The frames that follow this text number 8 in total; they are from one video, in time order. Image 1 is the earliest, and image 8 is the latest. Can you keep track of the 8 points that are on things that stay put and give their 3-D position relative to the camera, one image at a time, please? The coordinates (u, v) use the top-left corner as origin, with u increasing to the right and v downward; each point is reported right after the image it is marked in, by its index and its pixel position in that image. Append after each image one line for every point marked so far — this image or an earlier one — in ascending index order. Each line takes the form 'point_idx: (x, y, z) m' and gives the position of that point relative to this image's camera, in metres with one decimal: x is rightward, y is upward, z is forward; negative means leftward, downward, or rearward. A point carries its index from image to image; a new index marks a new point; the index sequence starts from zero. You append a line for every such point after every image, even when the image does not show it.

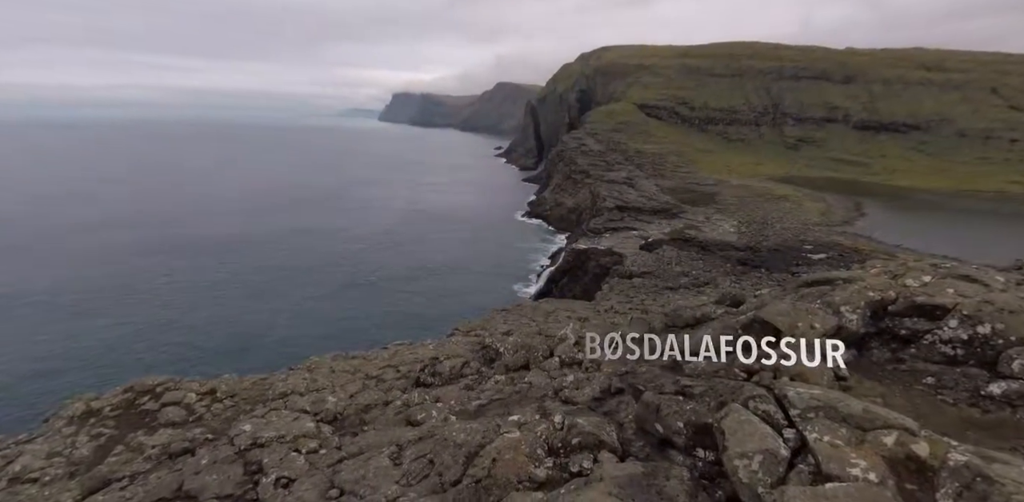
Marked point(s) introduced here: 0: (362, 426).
0: (-2.9, -3.5, +9.4) m
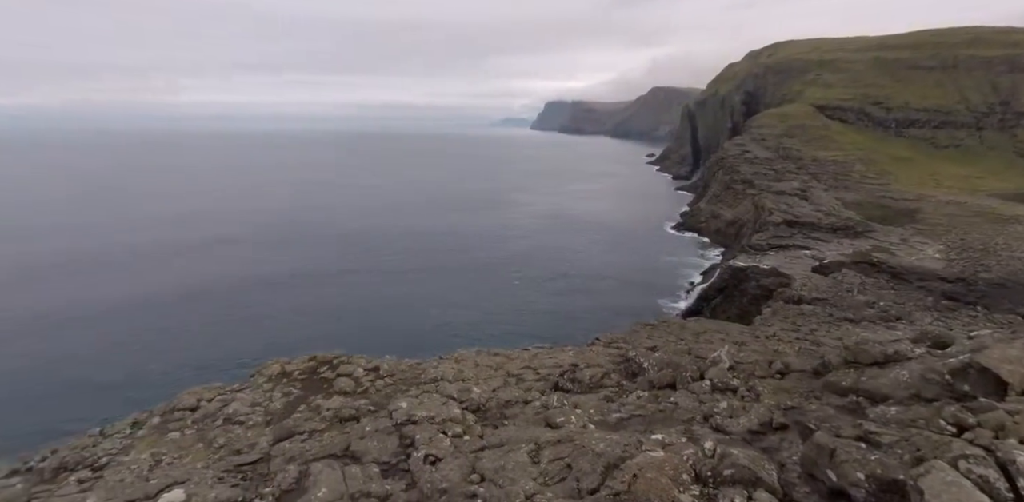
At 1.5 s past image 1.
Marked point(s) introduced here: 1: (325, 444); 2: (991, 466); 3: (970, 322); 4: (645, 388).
0: (-0.2, -3.4, +9.7) m
1: (-3.4, -3.5, +8.6) m
2: (+6.6, -2.9, +6.6) m
3: (+17.9, -2.8, +18.8) m
4: (+3.2, -3.3, +11.5) m
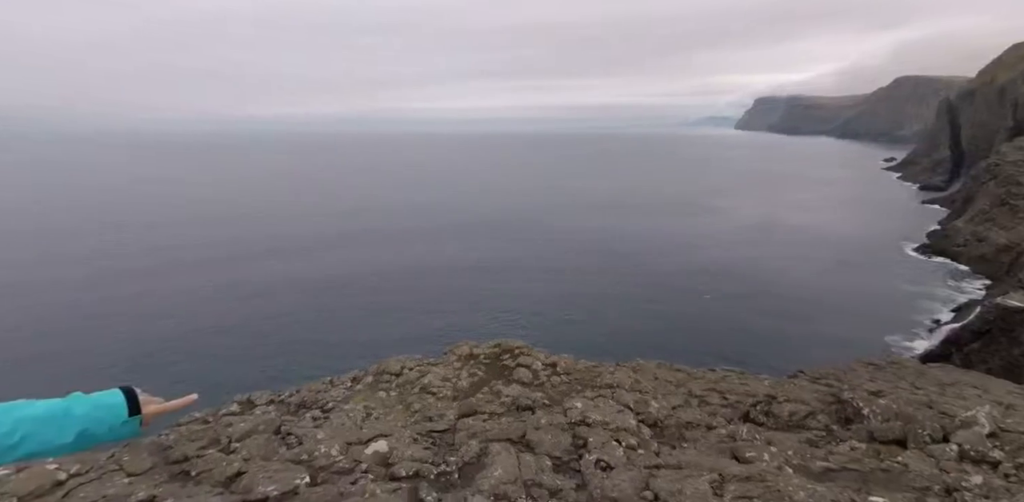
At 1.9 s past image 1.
0: (+3.1, -3.6, +9.0) m
1: (-0.2, -3.3, +9.0) m
2: (+8.6, -3.5, +3.8) m
3: (+23.2, -4.7, +11.6) m
4: (+6.9, -3.8, +9.6) m
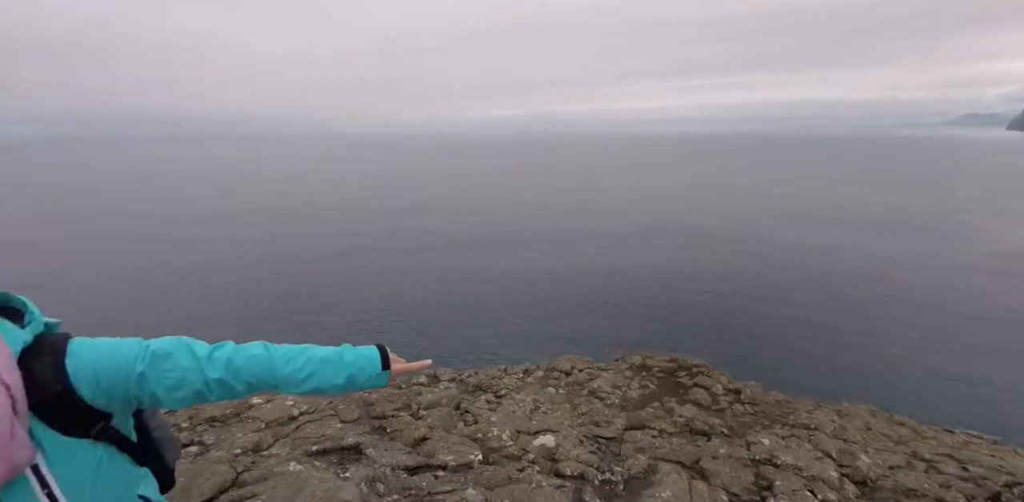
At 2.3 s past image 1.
0: (+5.9, -4.0, +7.4) m
1: (+2.8, -3.5, +8.5) m
2: (+9.5, -4.2, +0.8) m
3: (+25.7, -6.9, +3.8) m
4: (+9.7, -4.5, +6.8) m
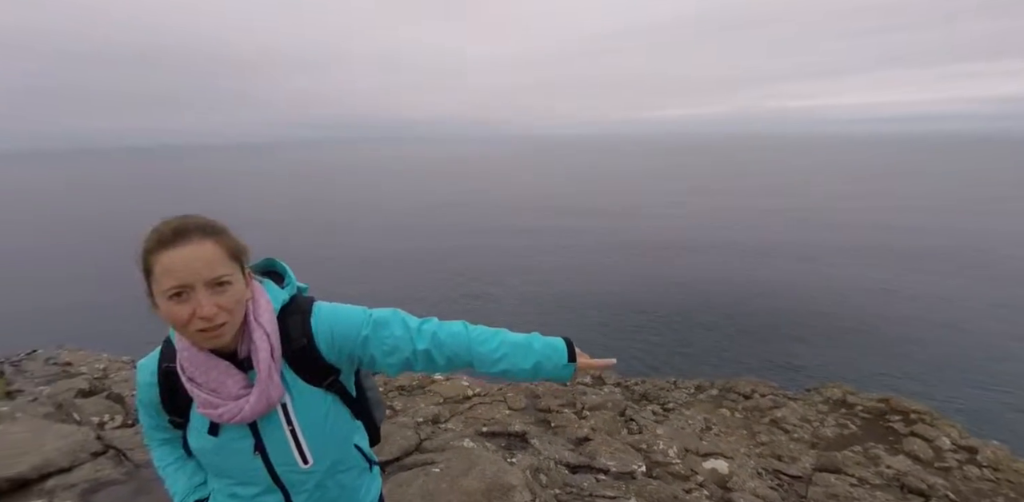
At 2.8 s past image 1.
0: (+8.0, -4.5, +5.3) m
1: (+5.3, -3.8, +7.2) m
2: (+9.6, -4.9, -2.1) m
3: (+25.7, -8.7, -3.7) m
4: (+11.4, -5.3, +3.6) m
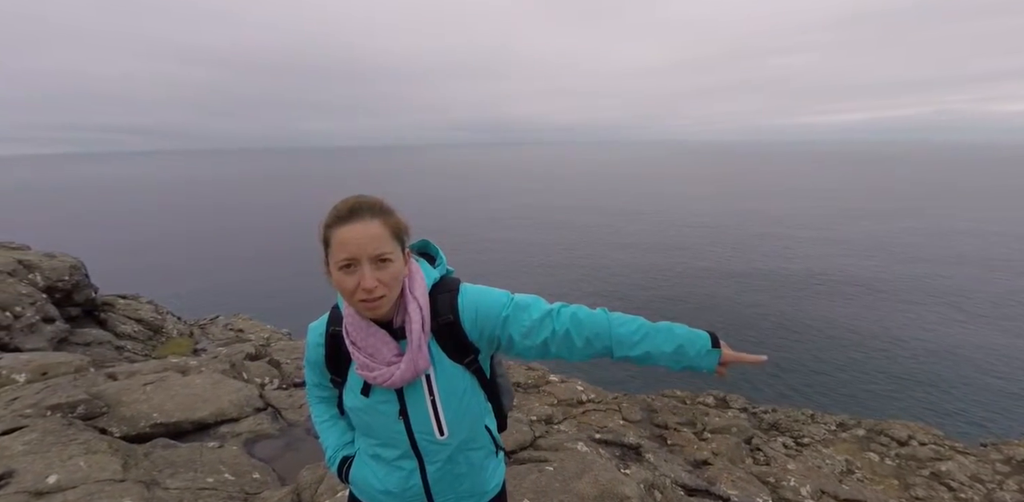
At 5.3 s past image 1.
0: (+9.0, -5.0, +3.5) m
1: (+6.8, -4.2, +5.9) m
2: (+9.0, -5.2, -4.0) m
3: (+24.2, -9.9, -9.1) m
4: (+11.9, -5.9, +1.2) m
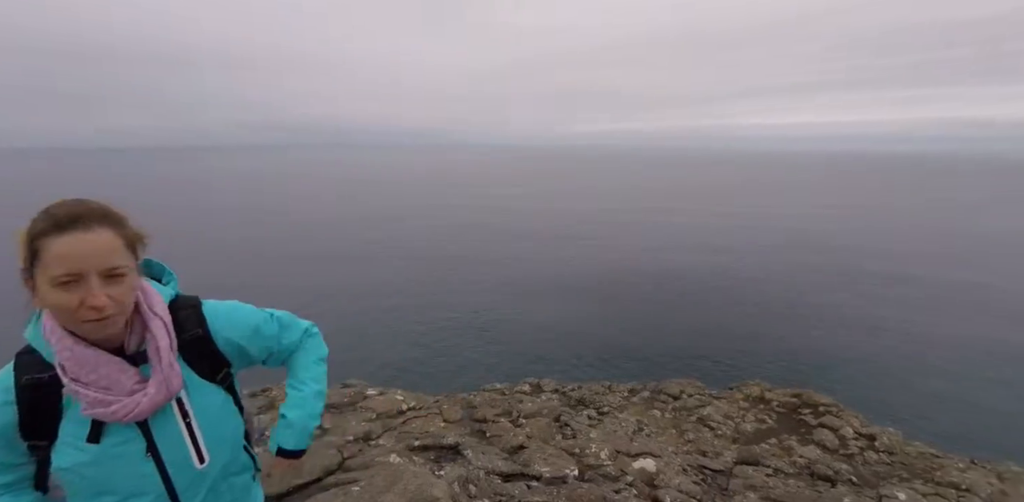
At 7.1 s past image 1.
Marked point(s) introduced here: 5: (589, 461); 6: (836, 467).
0: (+7.1, -4.5, +6.0) m
1: (+4.3, -3.8, +7.6) m
2: (+9.6, -4.4, -1.1) m
3: (+25.9, -8.0, -1.1) m
4: (+10.7, -5.1, +4.7) m
5: (+1.2, -3.3, +7.4) m
6: (+5.5, -3.9, +8.6) m
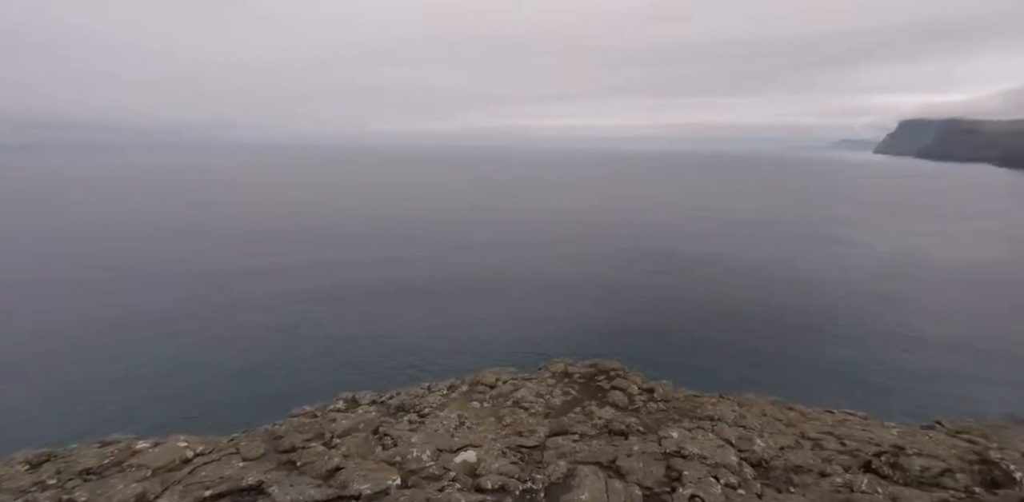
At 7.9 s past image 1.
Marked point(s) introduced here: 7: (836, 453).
0: (+4.6, -4.0, +8.1) m
1: (+1.3, -3.7, +8.6) m
2: (+9.3, -3.8, +2.2) m
3: (+24.8, -6.1, +7.9) m
4: (+8.4, -4.4, +8.1) m
5: (-1.6, -3.4, +7.4) m
6: (+2.2, -3.6, +10.0) m
7: (+6.6, -4.1, +9.7) m
